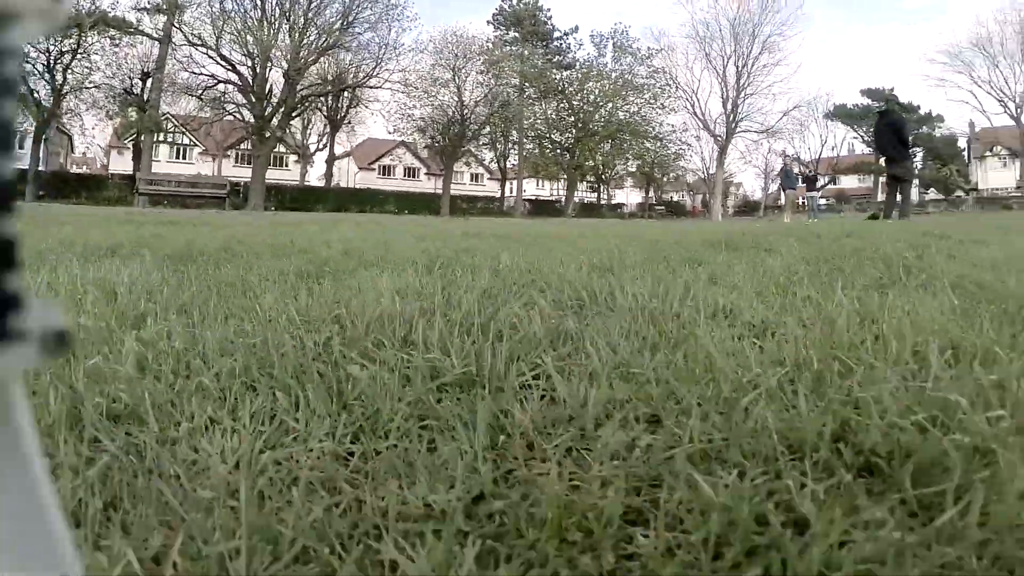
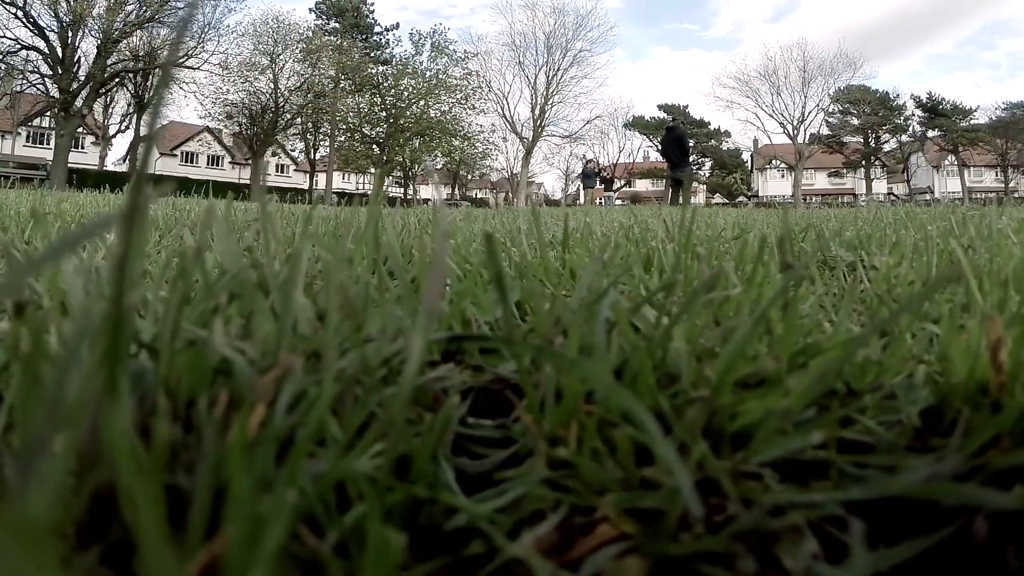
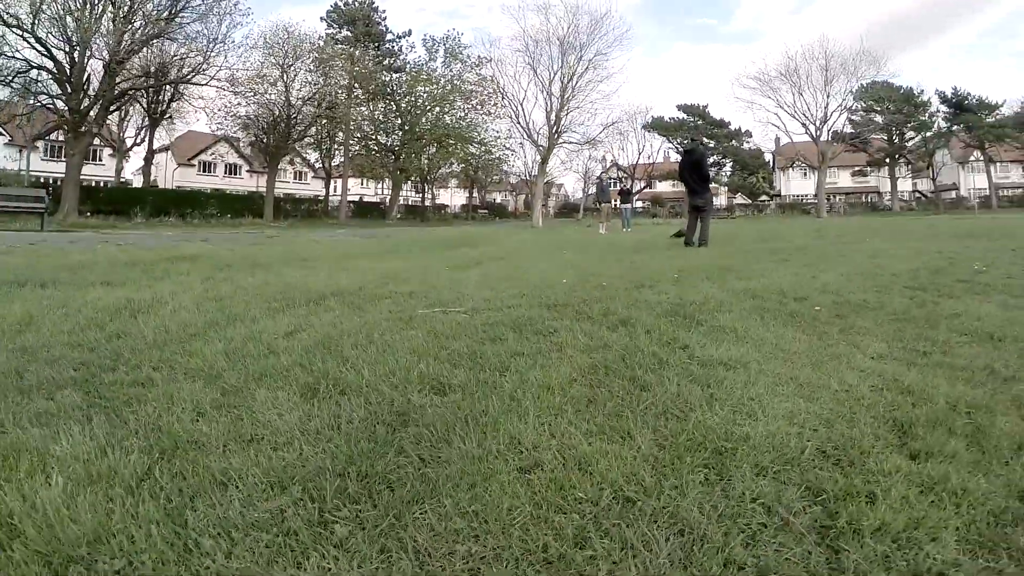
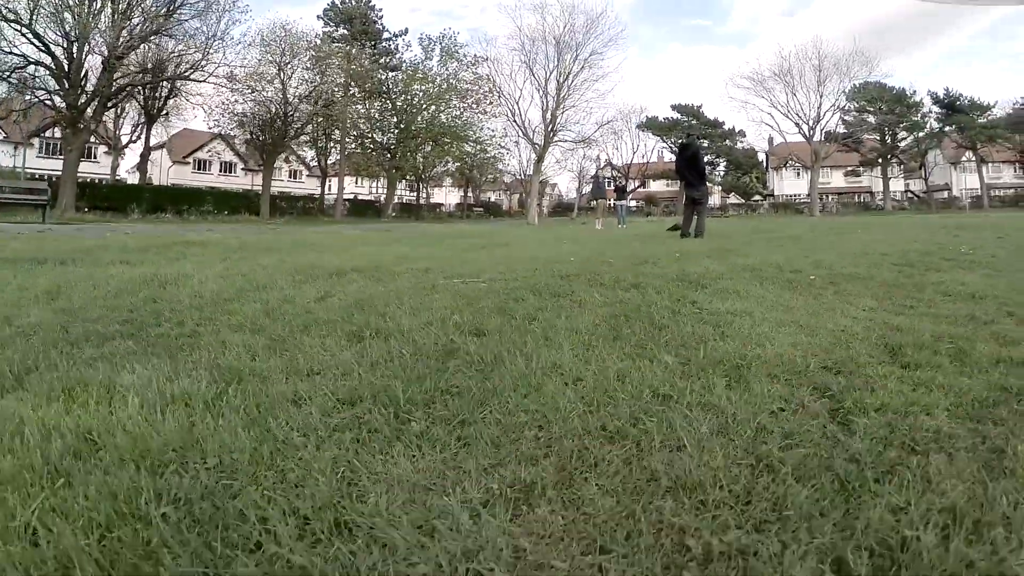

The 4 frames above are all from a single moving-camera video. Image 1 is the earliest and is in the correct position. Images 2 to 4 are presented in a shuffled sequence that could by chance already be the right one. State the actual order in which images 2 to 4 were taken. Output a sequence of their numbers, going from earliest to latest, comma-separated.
3, 4, 2
